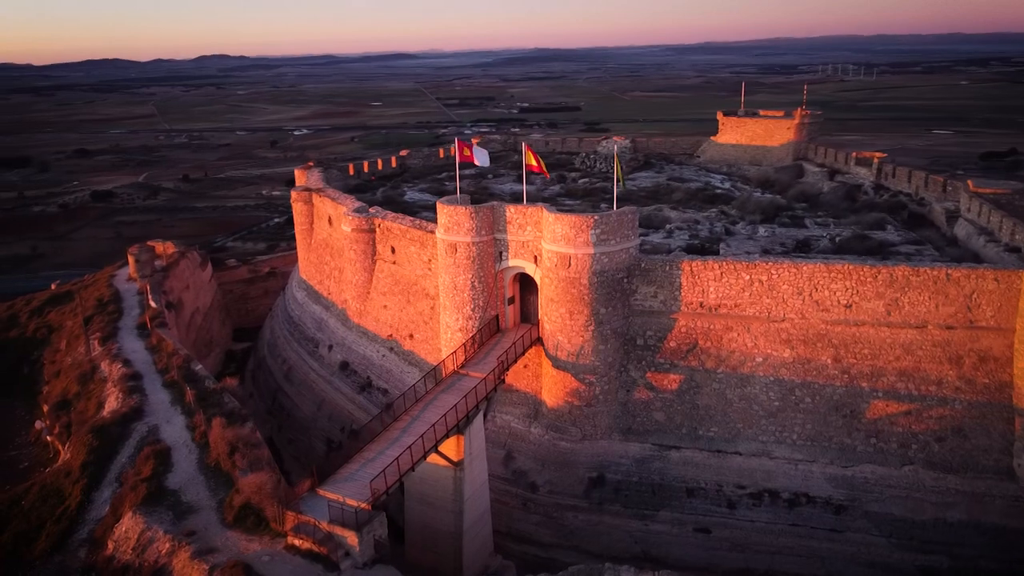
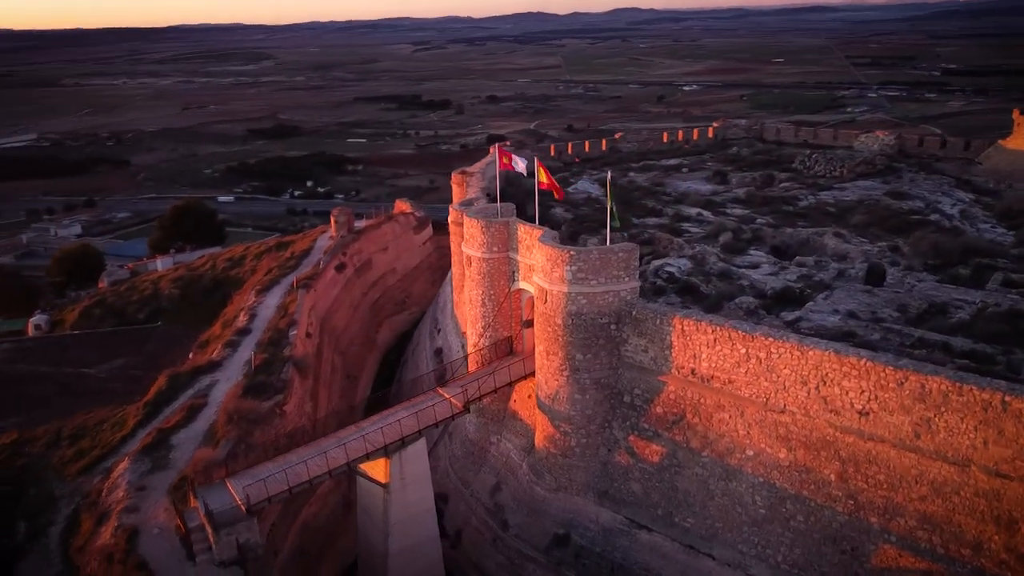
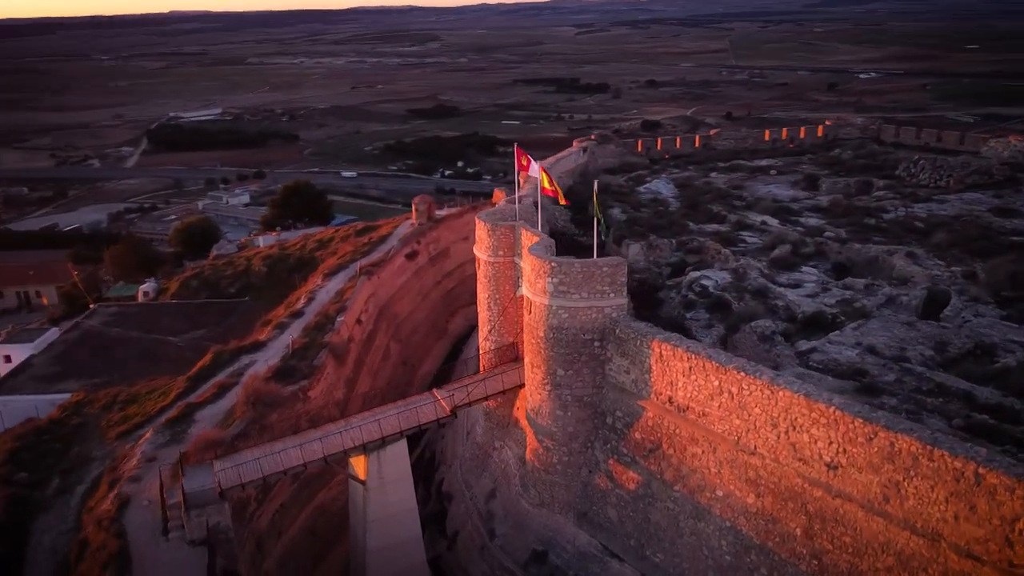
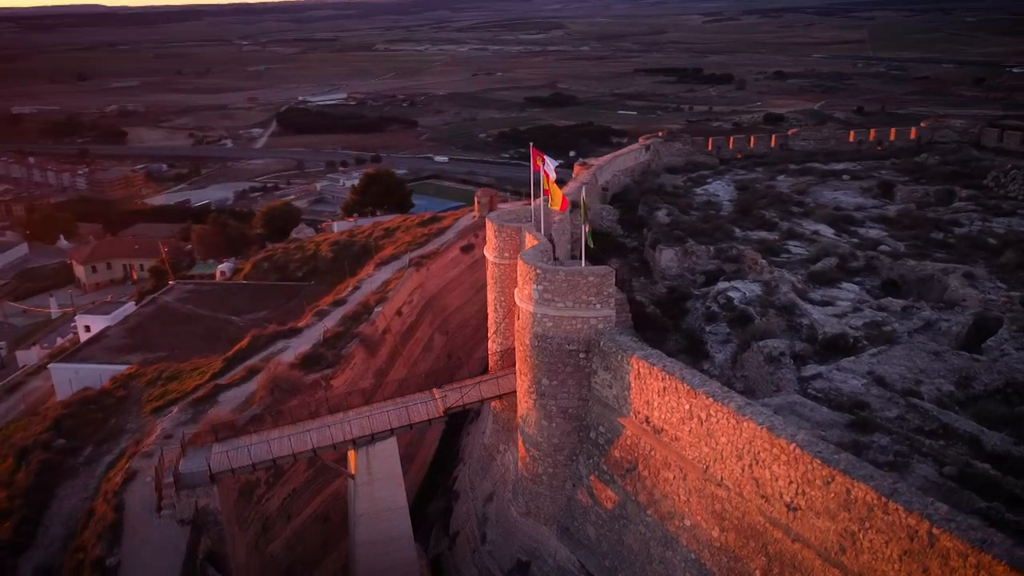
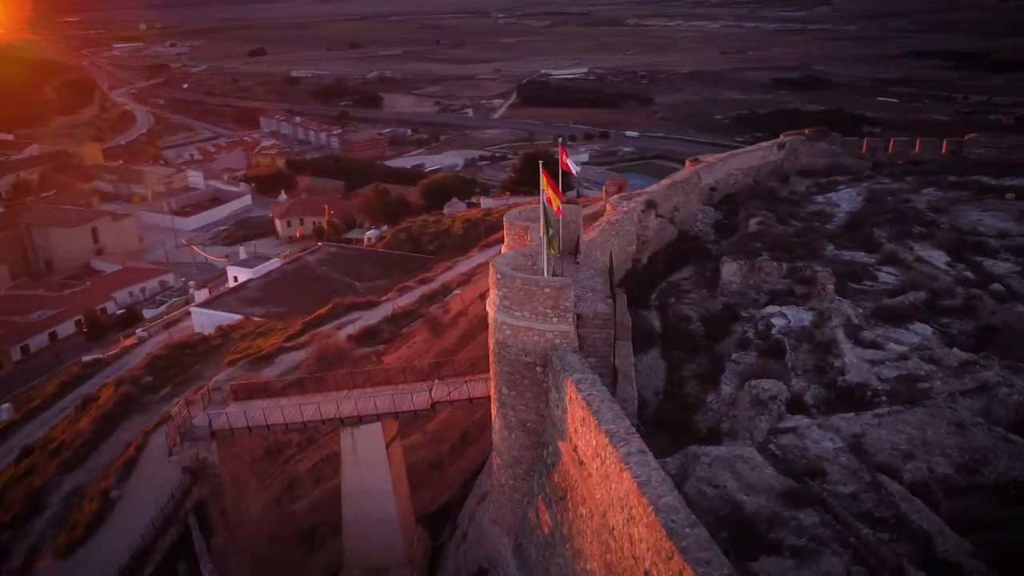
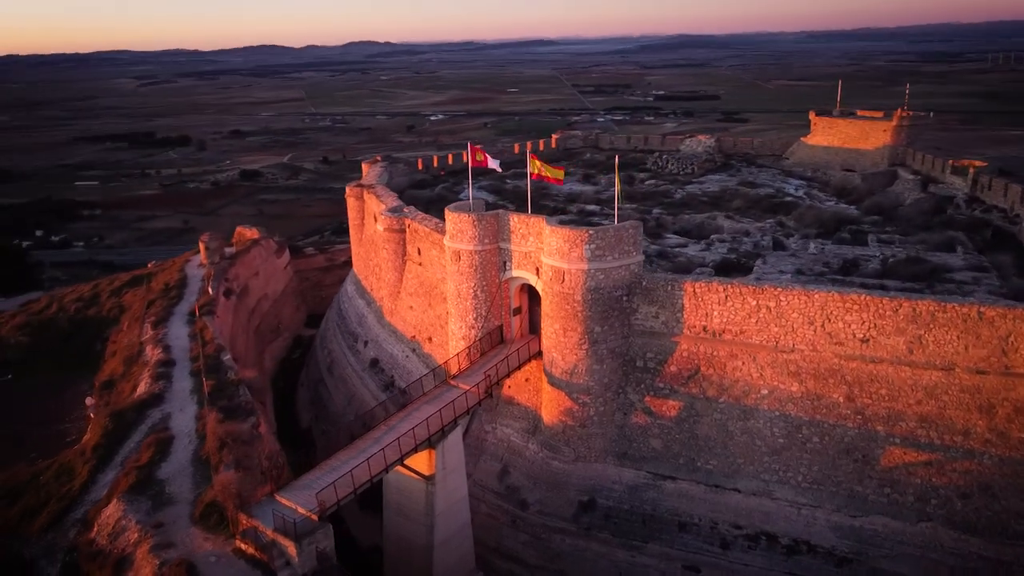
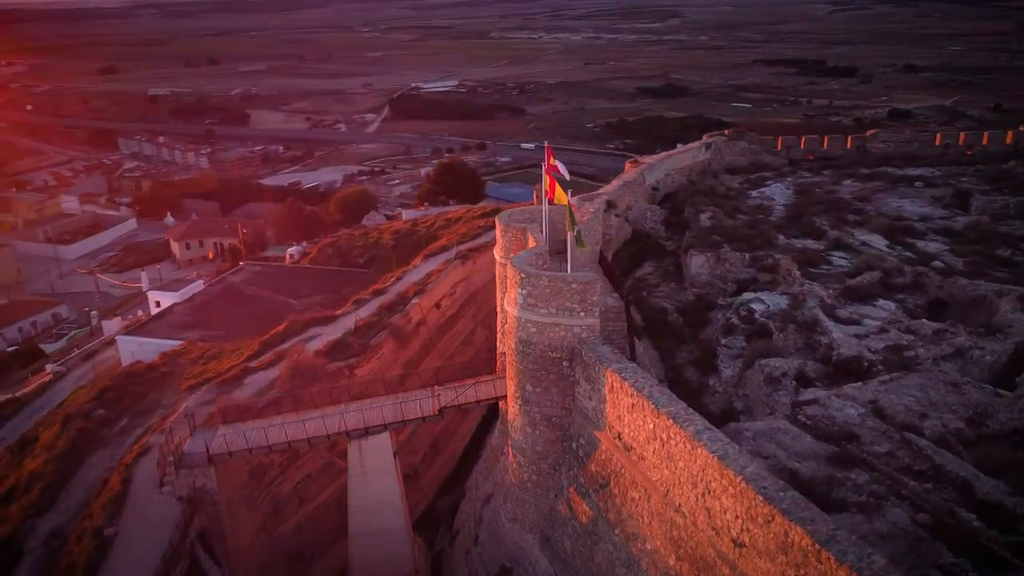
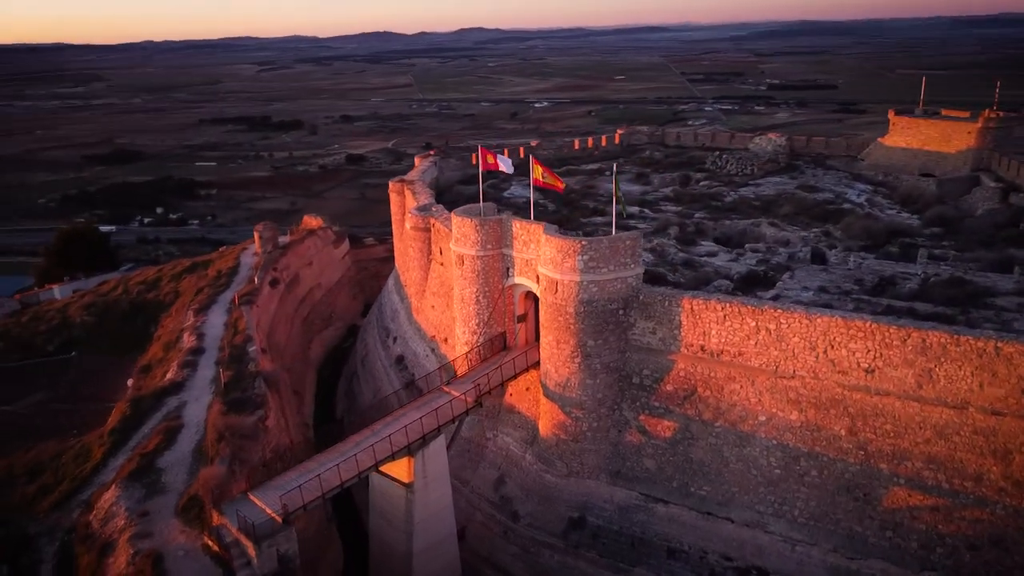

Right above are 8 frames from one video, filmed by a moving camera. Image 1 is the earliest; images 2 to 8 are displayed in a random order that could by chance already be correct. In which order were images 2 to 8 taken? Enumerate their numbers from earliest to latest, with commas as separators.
6, 8, 2, 3, 4, 7, 5
